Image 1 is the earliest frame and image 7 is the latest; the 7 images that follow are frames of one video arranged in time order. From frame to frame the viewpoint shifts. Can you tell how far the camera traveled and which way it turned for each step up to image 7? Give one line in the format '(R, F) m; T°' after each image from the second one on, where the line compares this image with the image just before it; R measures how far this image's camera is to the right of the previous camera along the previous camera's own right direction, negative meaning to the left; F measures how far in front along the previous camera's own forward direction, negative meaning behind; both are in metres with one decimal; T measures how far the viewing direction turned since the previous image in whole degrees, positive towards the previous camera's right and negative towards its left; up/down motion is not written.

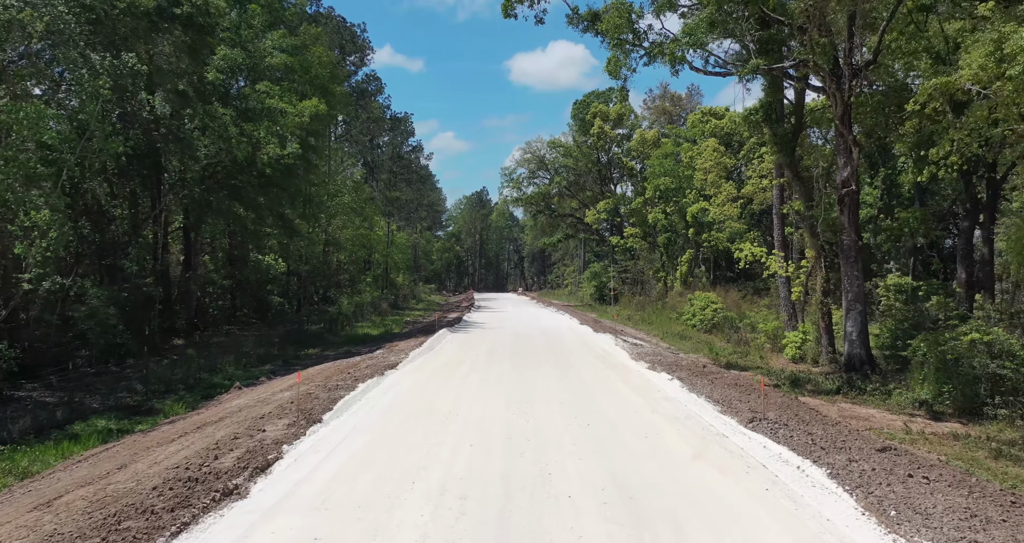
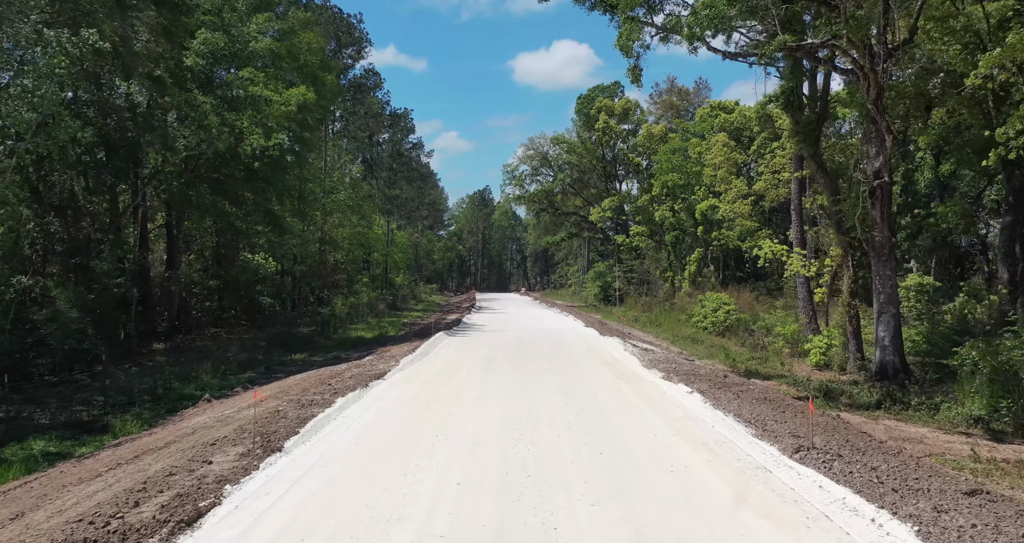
(0.0, +1.5) m; 0°
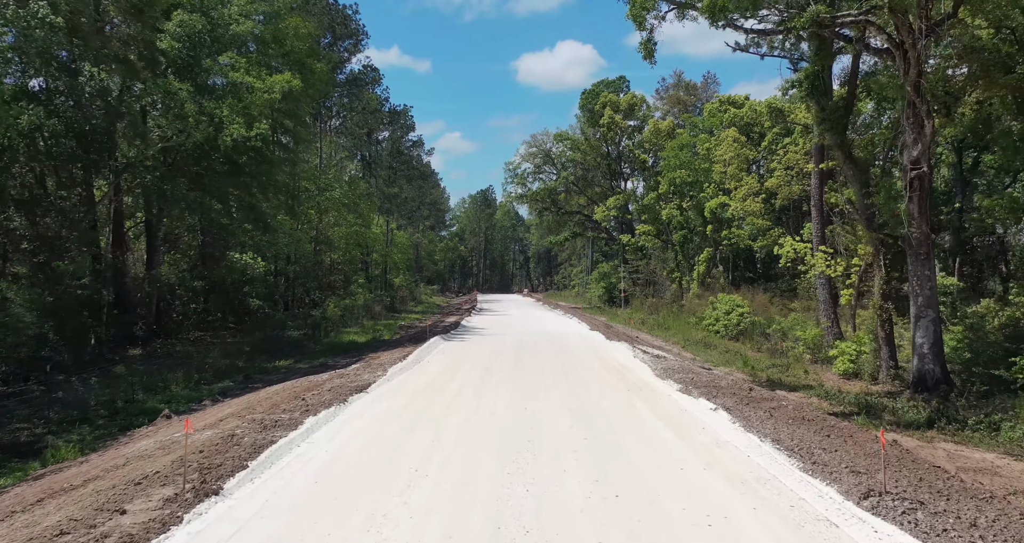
(+0.1, +1.5) m; 0°
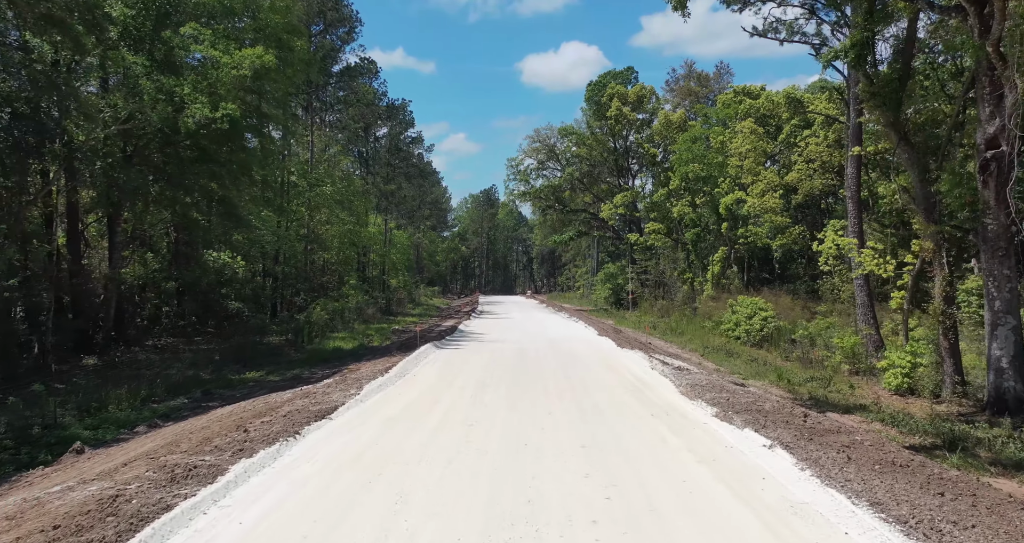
(+0.1, +2.3) m; 0°
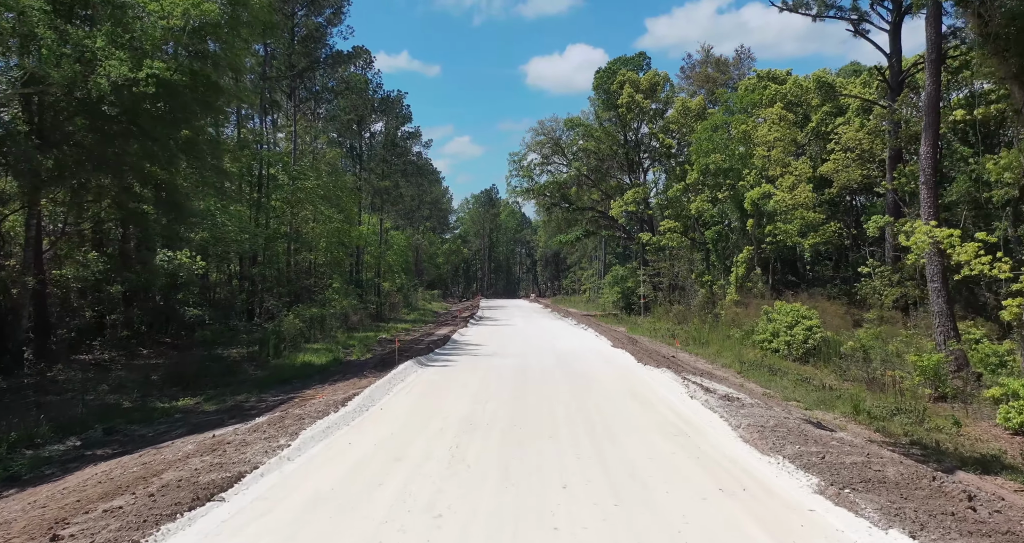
(+0.1, +3.5) m; 0°
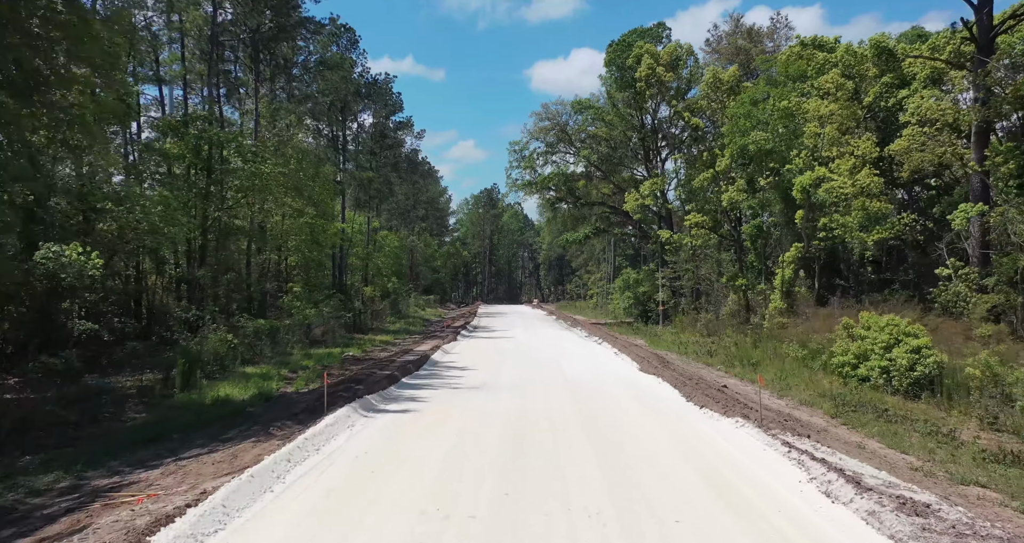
(+0.1, +5.6) m; 0°
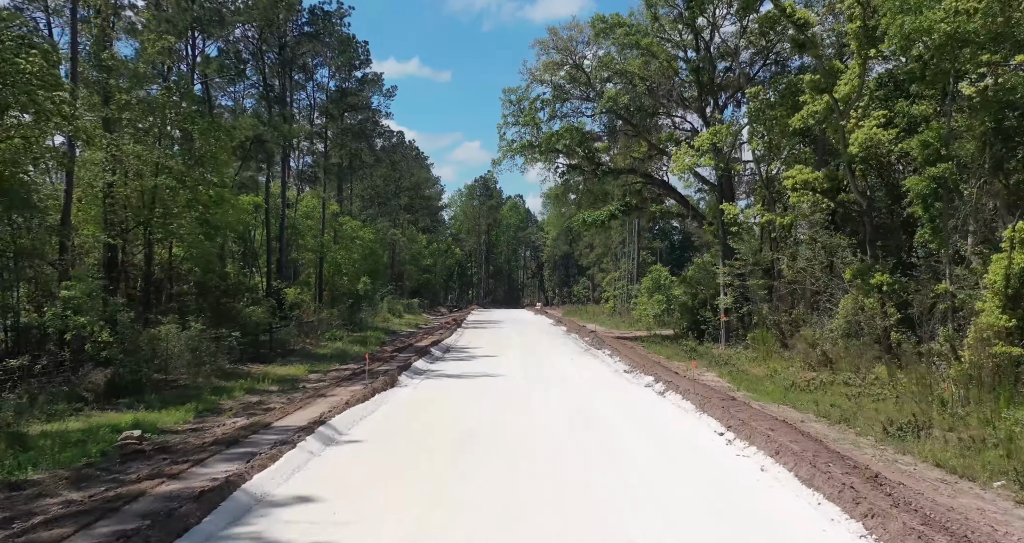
(+0.3, +12.8) m; 0°
